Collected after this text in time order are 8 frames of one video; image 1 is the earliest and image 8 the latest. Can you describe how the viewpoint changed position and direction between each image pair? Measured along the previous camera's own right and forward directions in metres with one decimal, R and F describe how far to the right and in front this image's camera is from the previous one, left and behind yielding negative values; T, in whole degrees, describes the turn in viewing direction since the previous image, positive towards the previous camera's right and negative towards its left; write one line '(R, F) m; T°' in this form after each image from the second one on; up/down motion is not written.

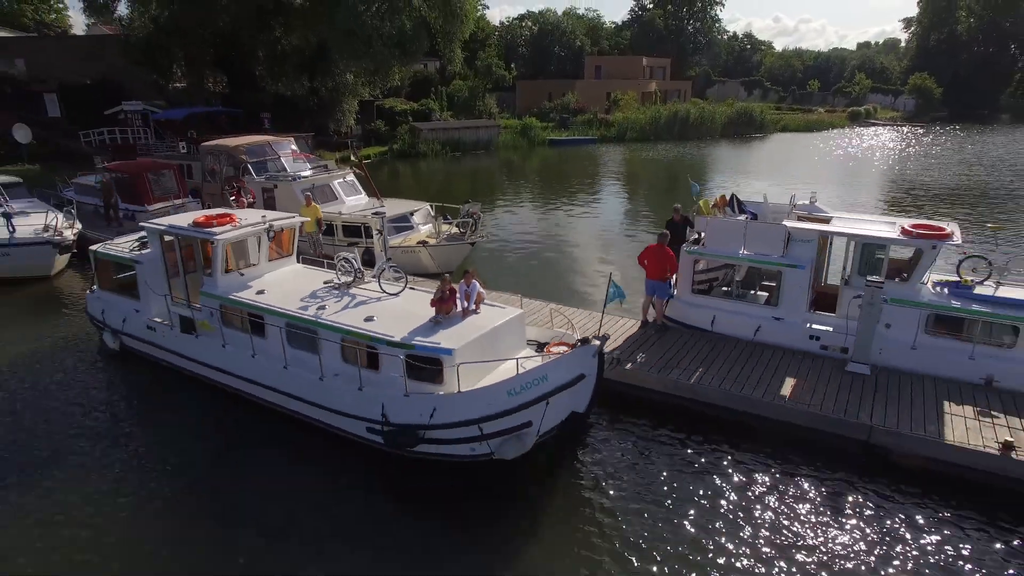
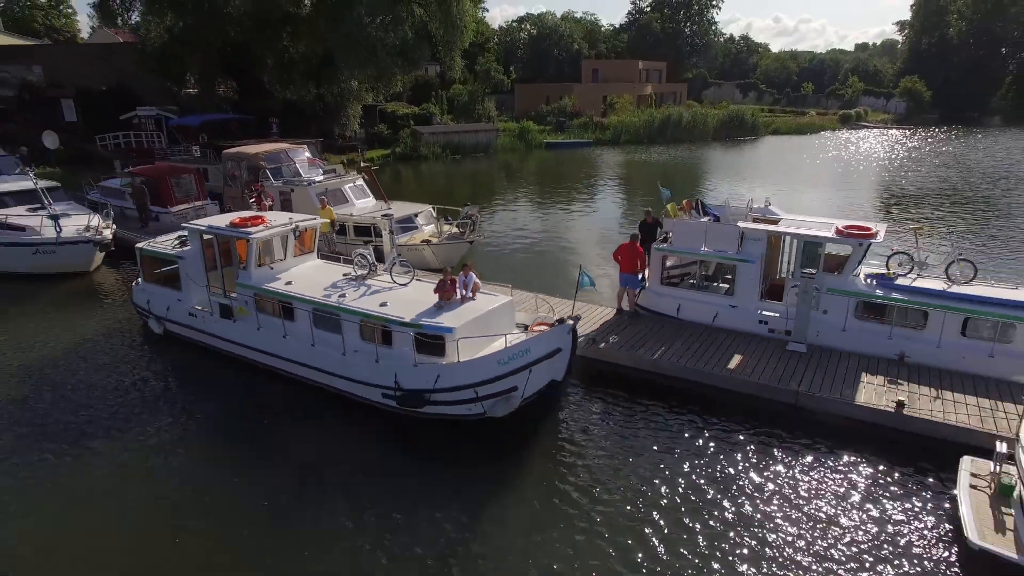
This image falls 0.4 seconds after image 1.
(+0.1, -1.4) m; 0°
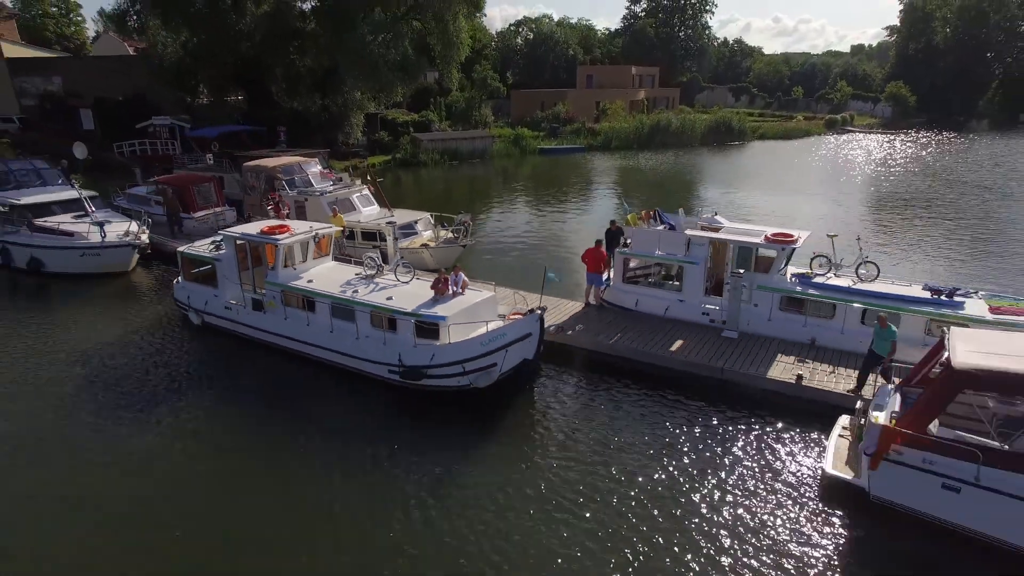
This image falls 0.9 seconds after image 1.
(+0.3, -1.9) m; 0°
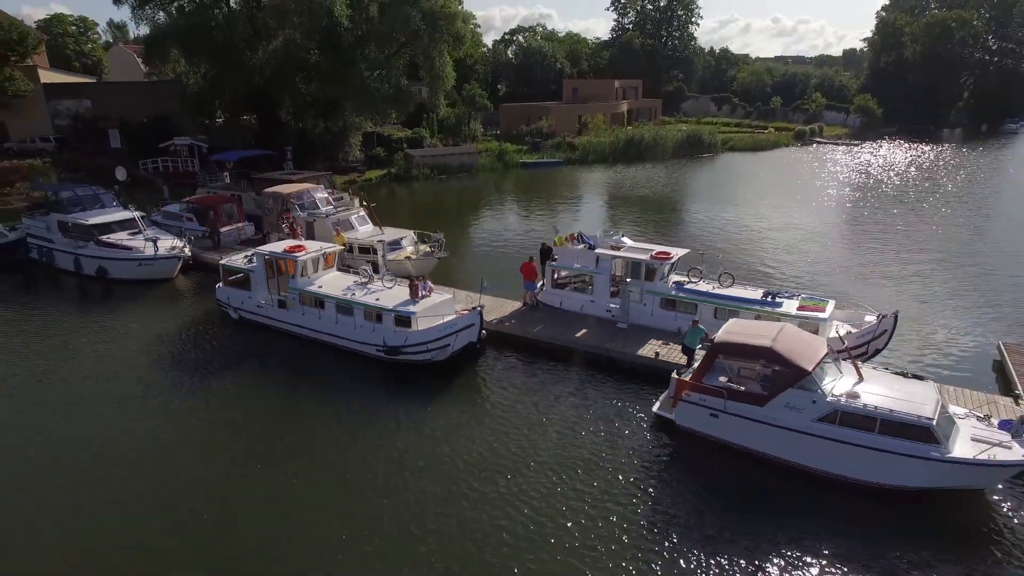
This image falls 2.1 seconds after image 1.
(+1.1, -4.2) m; 0°
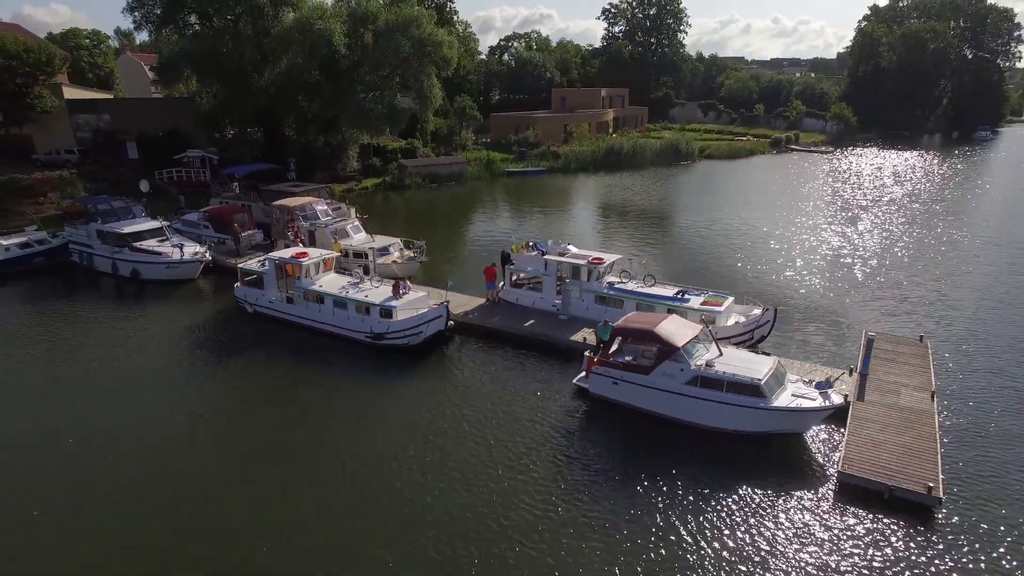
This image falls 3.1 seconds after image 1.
(+1.1, -3.6) m; 0°
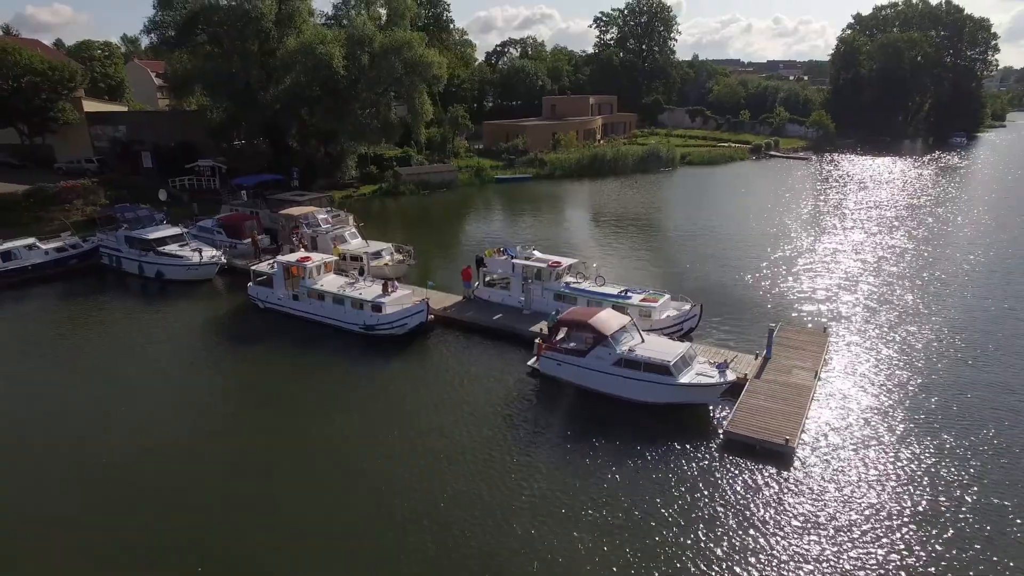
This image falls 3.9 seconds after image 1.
(+1.0, -3.4) m; 0°
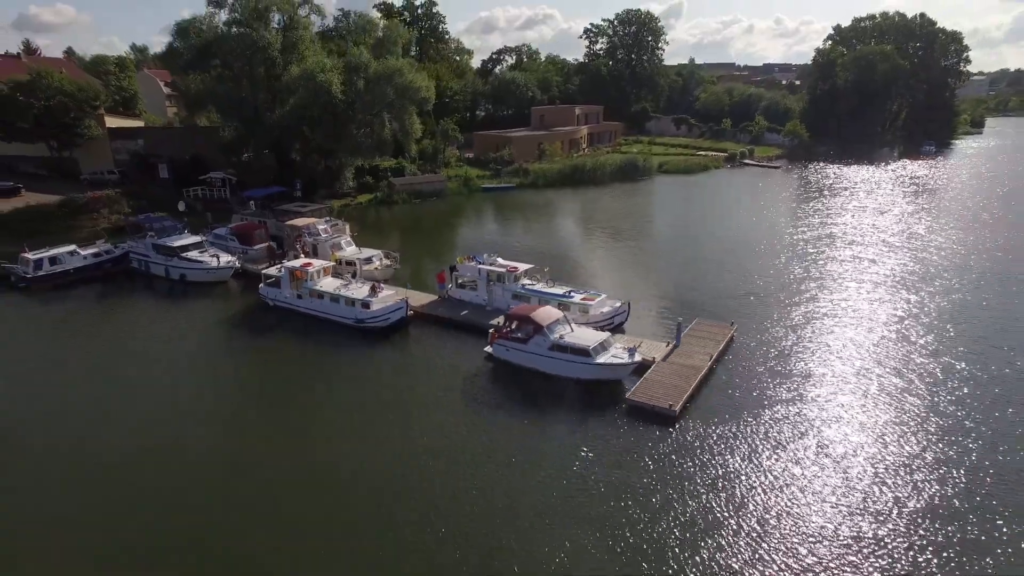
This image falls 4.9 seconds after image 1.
(+1.5, -4.6) m; 0°
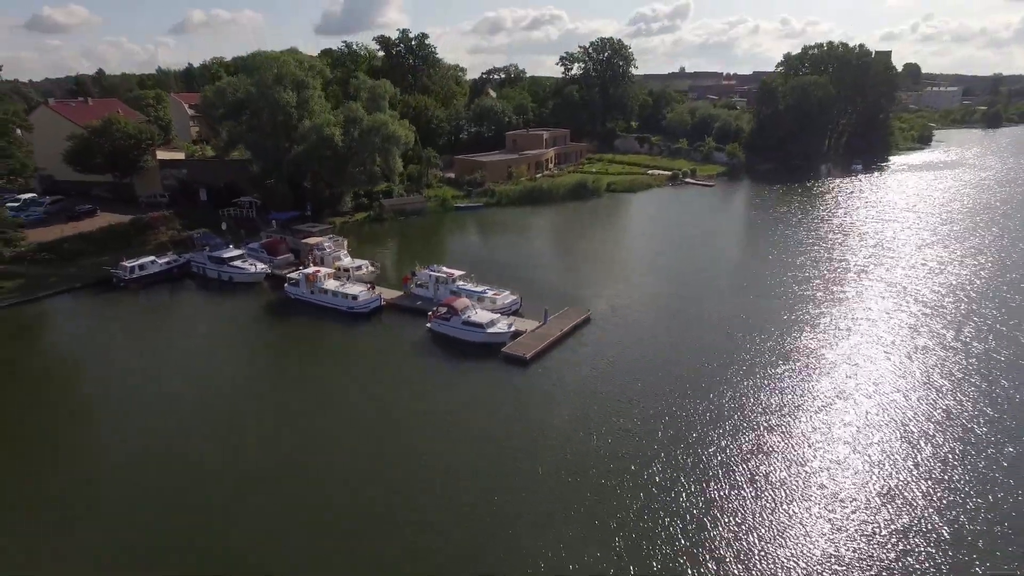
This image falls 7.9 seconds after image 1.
(+4.3, -13.9) m; 0°
